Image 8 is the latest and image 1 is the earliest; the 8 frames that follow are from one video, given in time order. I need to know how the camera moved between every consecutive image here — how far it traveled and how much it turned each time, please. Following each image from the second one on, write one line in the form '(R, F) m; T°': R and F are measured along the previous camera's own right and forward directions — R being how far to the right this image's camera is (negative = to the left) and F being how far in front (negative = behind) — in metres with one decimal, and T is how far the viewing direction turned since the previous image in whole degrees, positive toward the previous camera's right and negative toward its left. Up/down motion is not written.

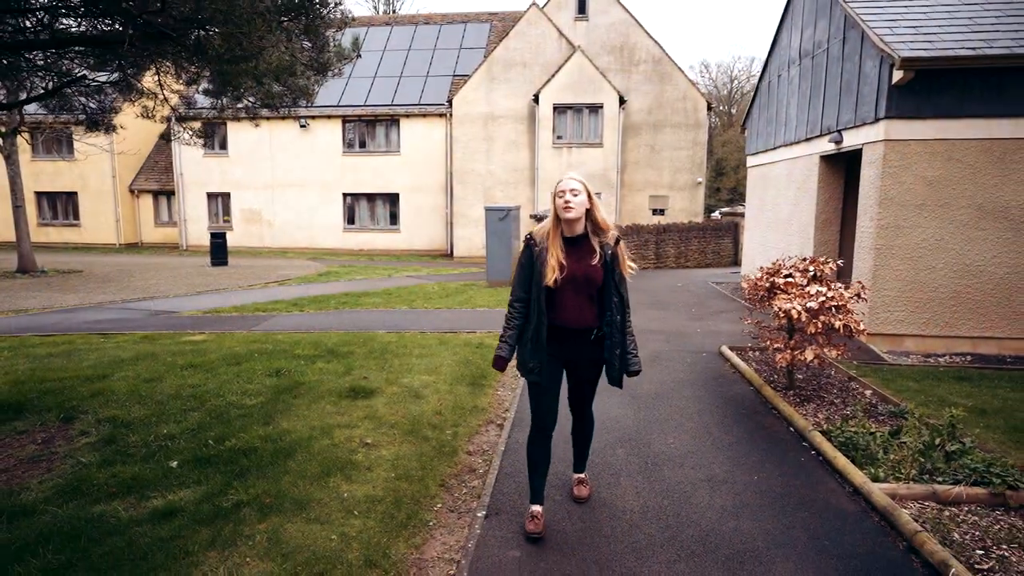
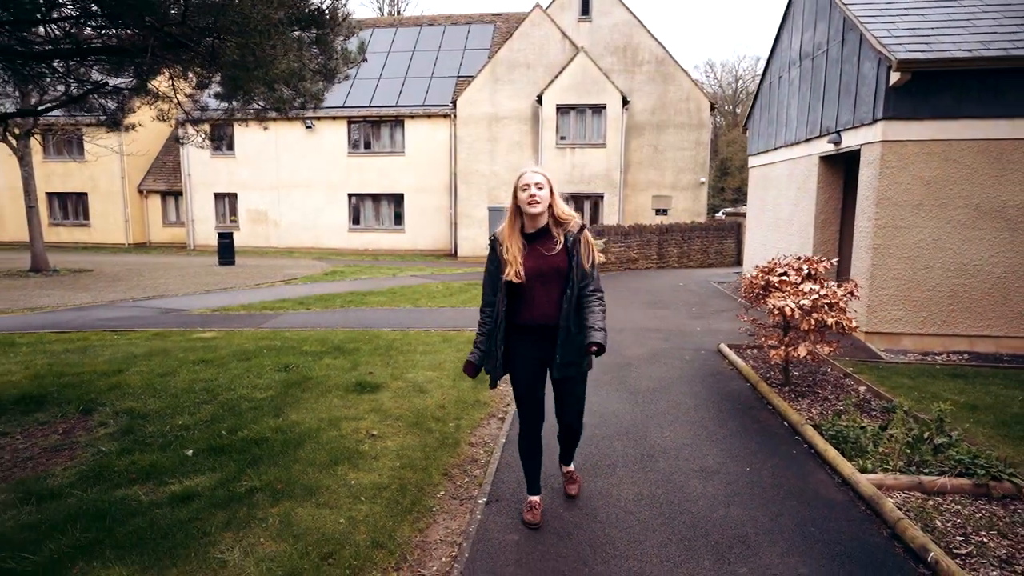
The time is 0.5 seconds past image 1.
(0.0, -0.2) m; 0°
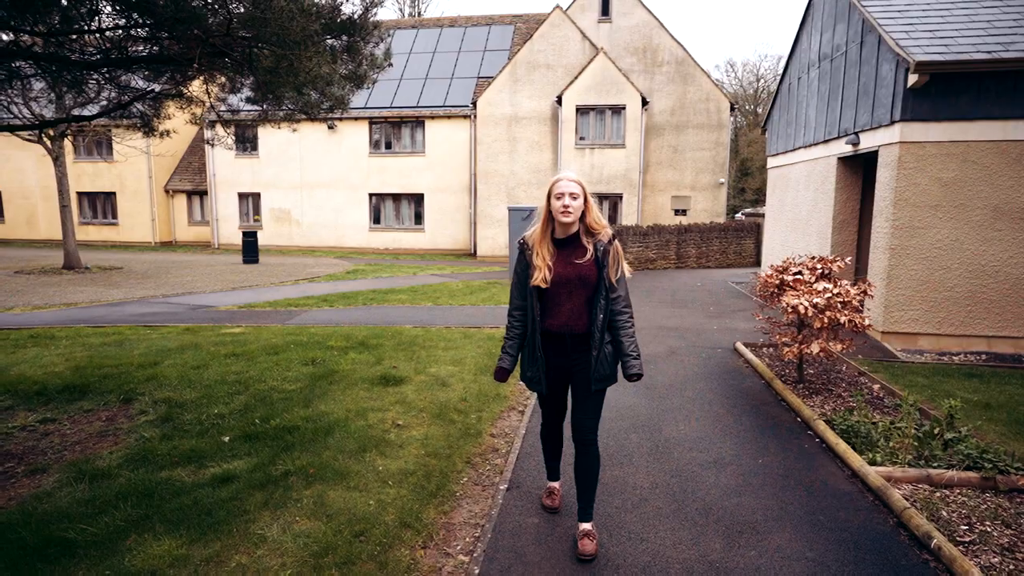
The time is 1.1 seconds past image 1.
(0.0, -0.2) m; -2°
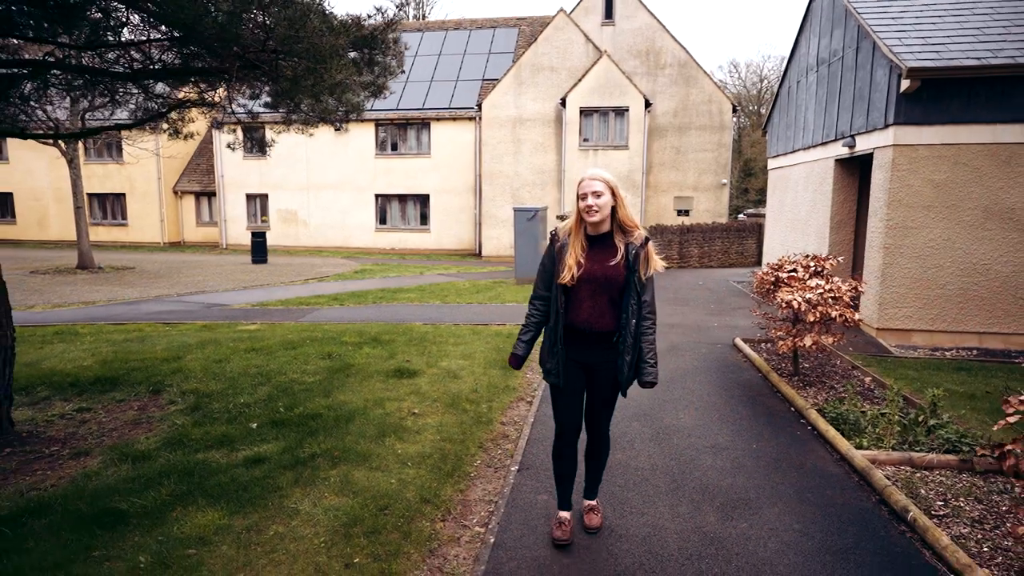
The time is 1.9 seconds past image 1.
(0.0, -0.3) m; 0°
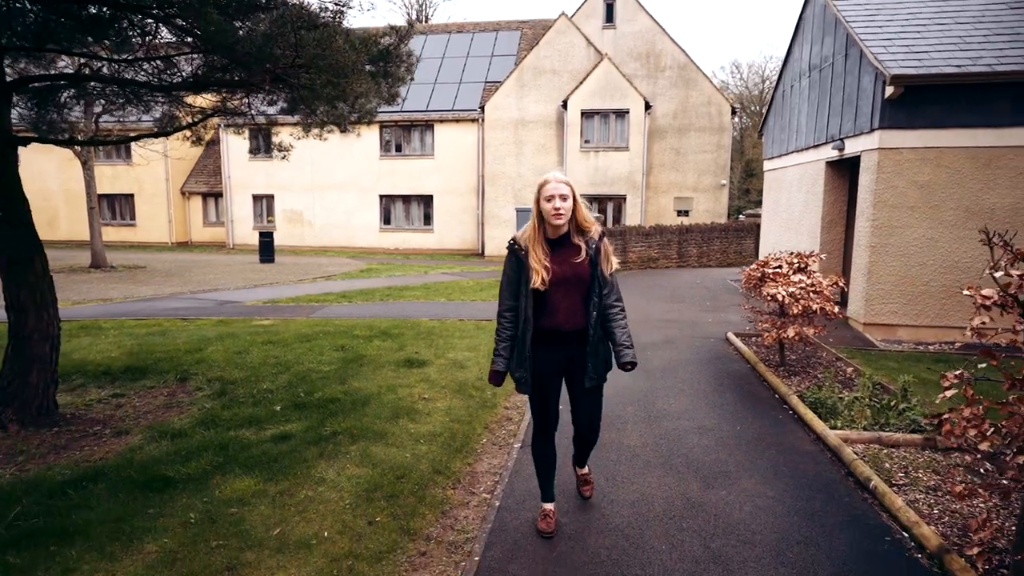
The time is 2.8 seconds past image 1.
(0.0, -0.4) m; 0°
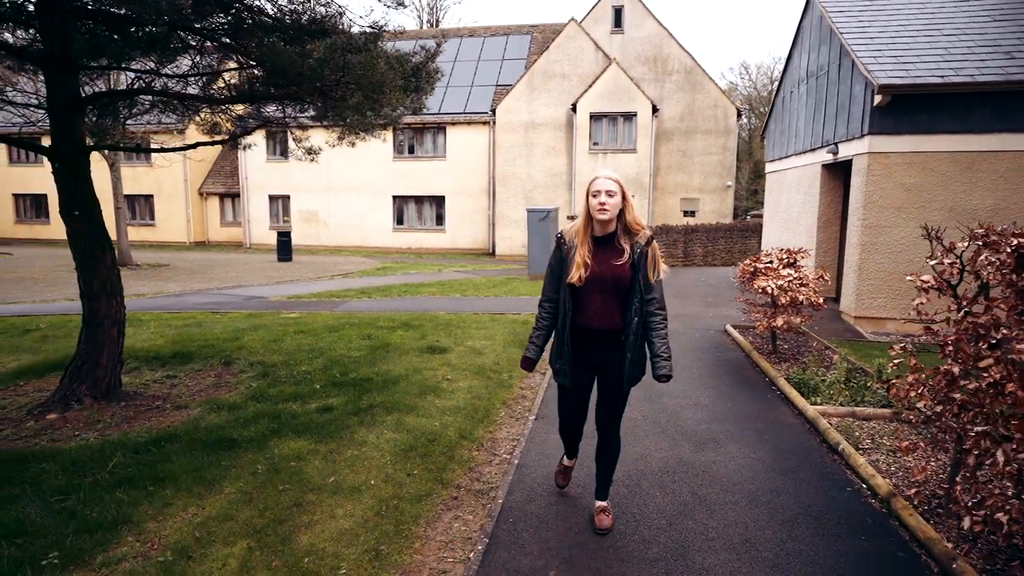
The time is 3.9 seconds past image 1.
(-0.1, -0.6) m; -1°
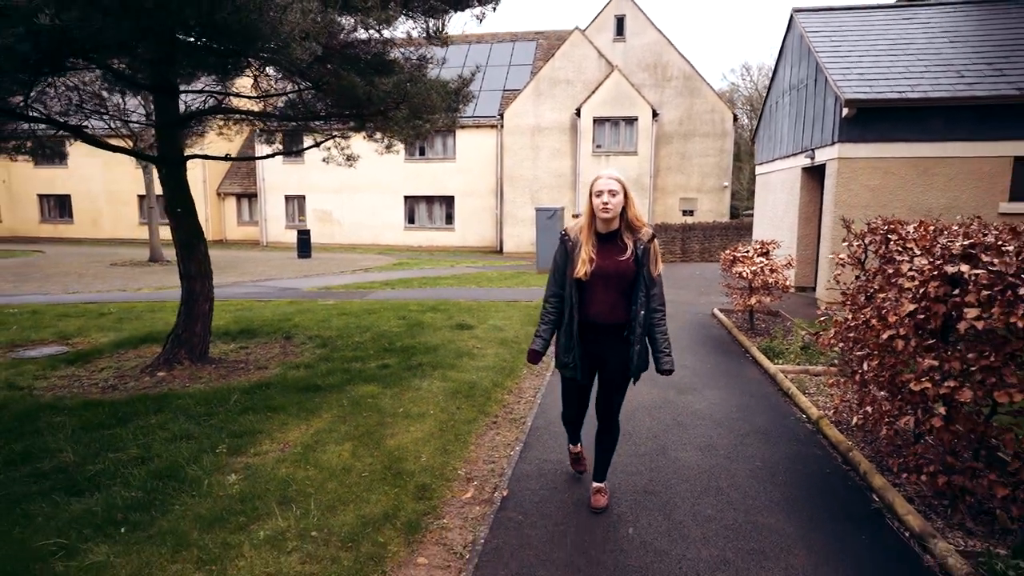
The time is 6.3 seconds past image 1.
(-0.2, -1.3) m; 0°
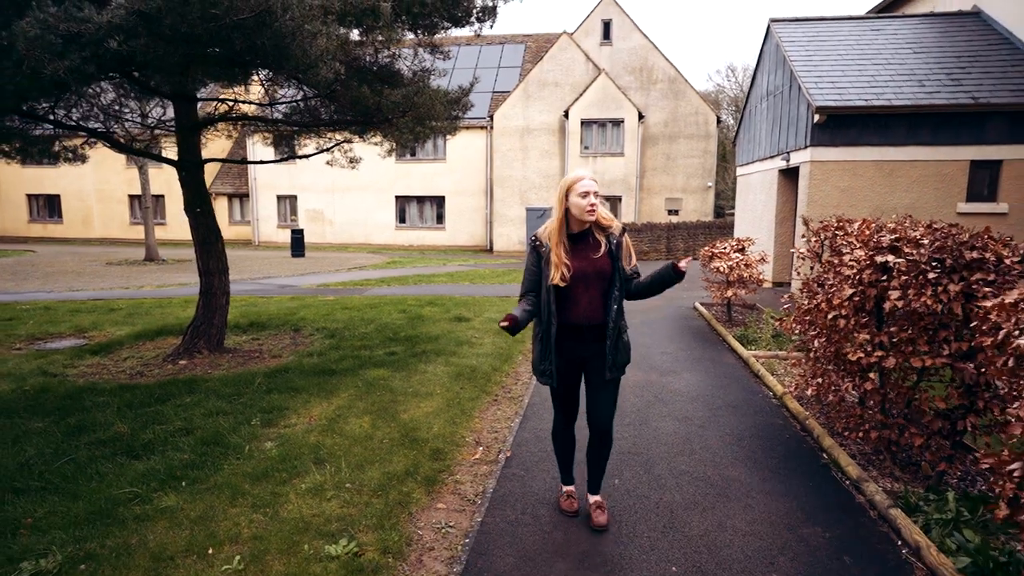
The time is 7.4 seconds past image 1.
(-0.1, -0.6) m; +1°
